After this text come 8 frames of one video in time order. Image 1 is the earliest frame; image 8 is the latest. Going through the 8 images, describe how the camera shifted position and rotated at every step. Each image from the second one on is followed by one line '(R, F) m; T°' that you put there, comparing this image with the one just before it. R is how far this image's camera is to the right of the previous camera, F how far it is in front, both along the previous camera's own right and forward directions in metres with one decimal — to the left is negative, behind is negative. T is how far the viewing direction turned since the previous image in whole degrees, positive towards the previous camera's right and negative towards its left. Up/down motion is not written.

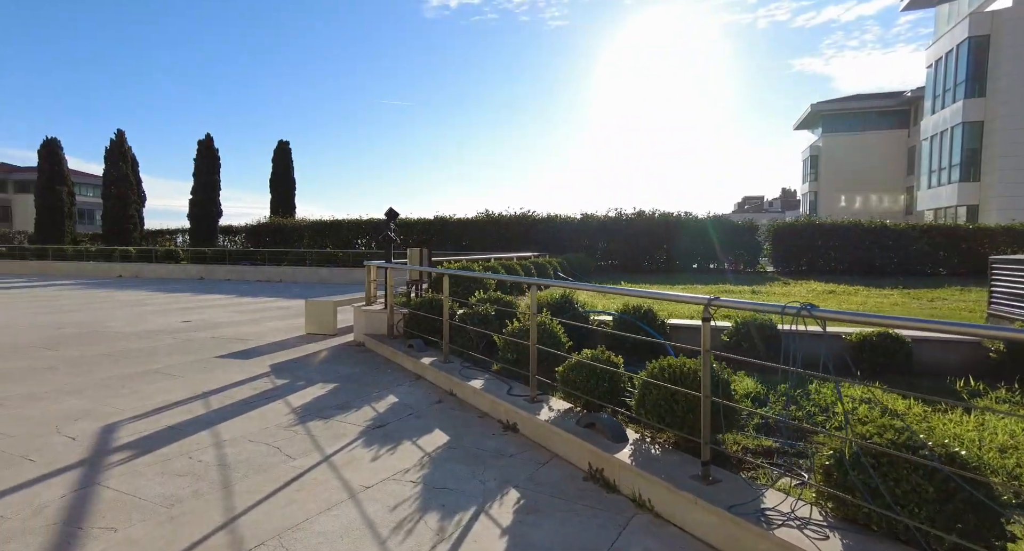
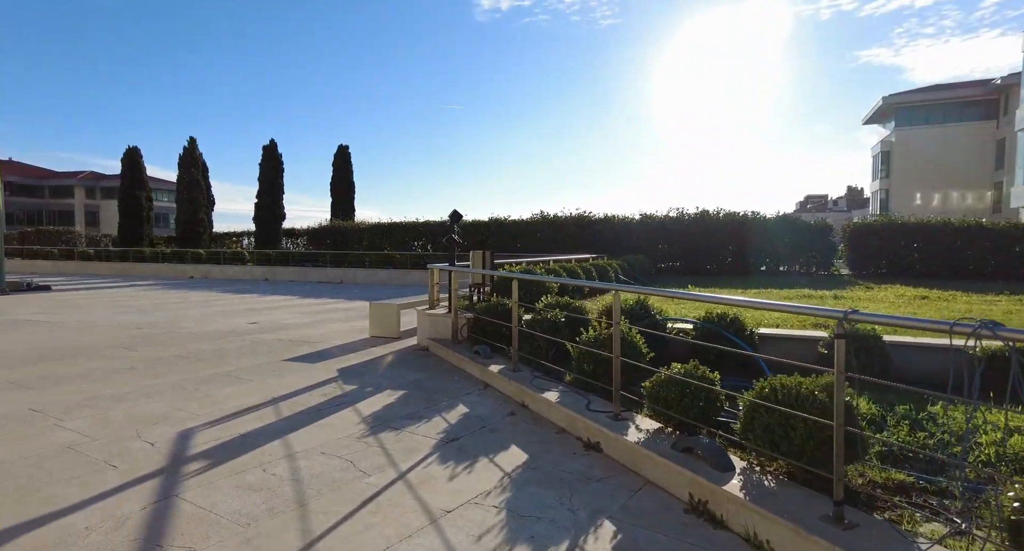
(-0.2, +0.2) m; -5°
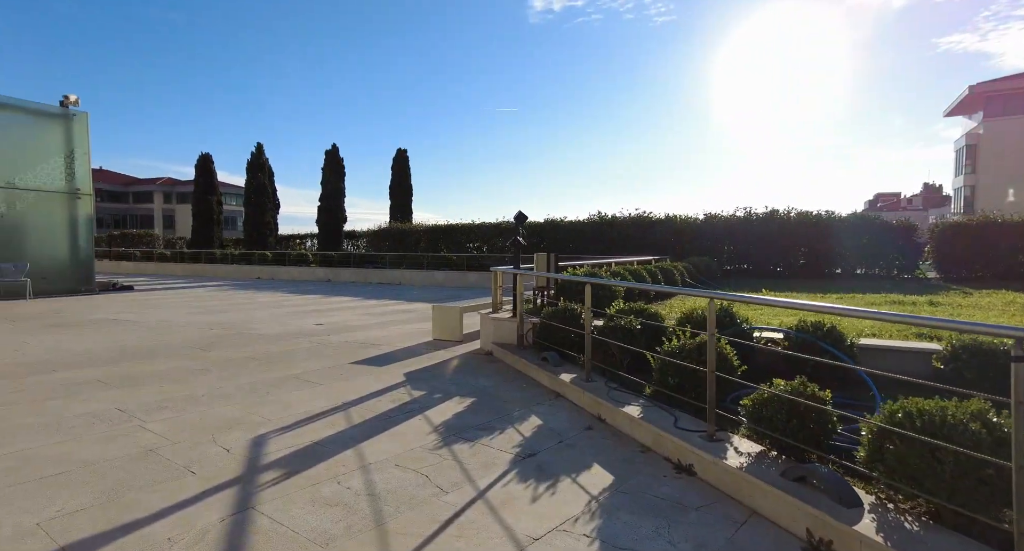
(-0.2, +0.2) m; -5°
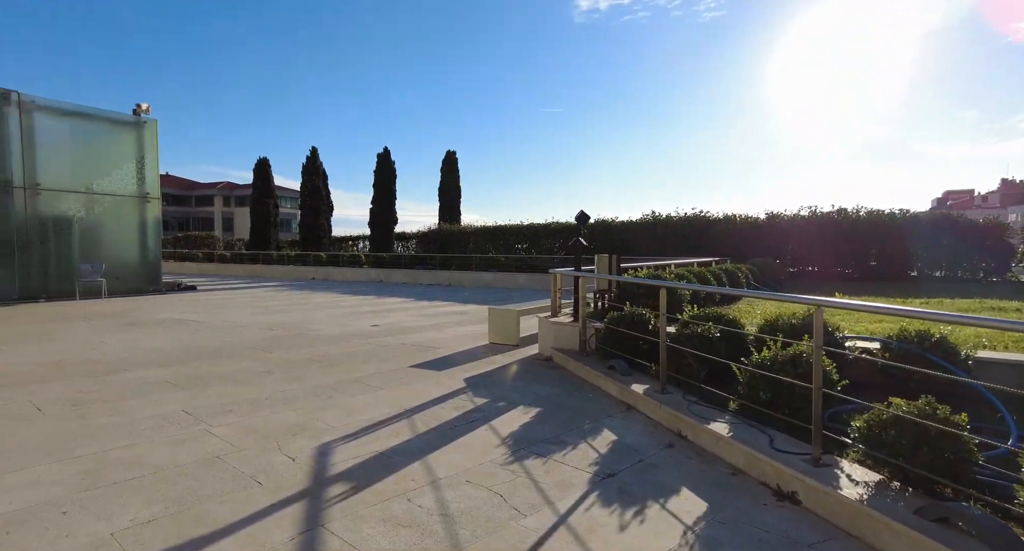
(-0.2, +0.2) m; -5°
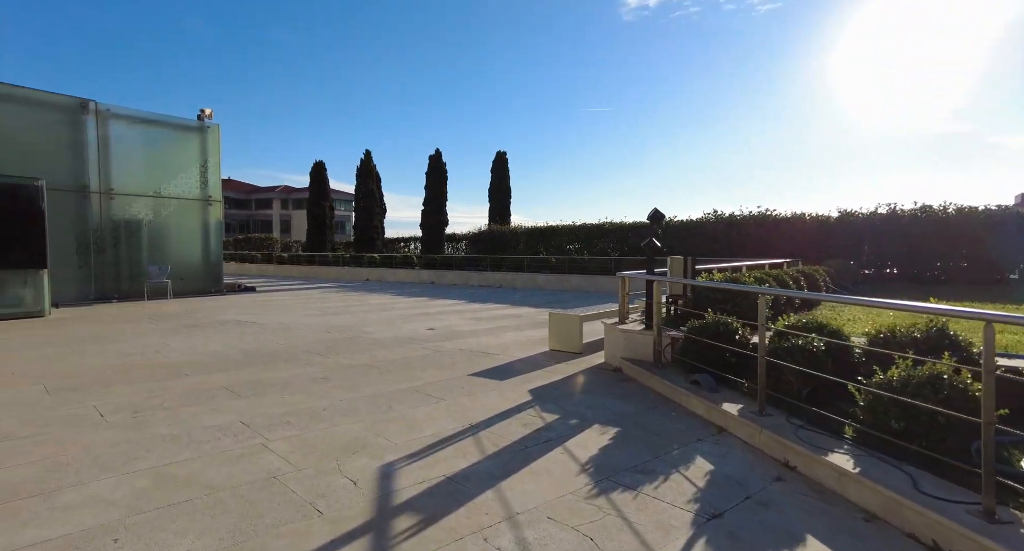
(-0.2, +0.4) m; -5°
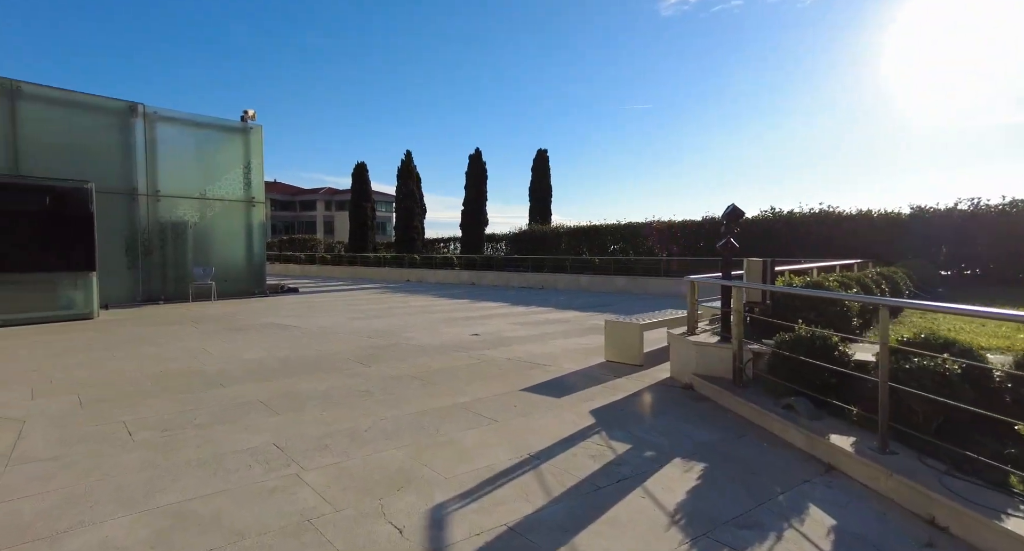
(-0.2, +0.5) m; -4°
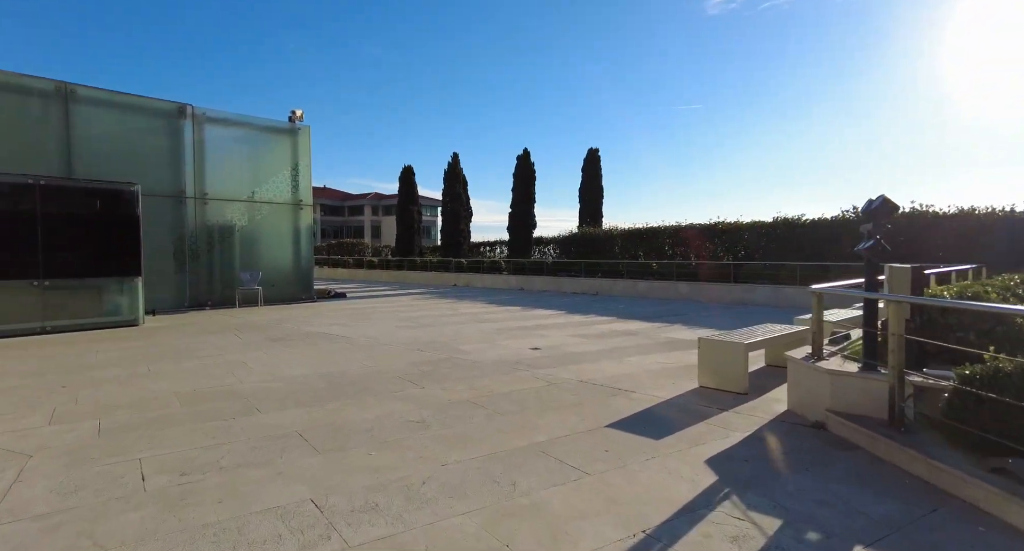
(-0.3, +0.9) m; -4°
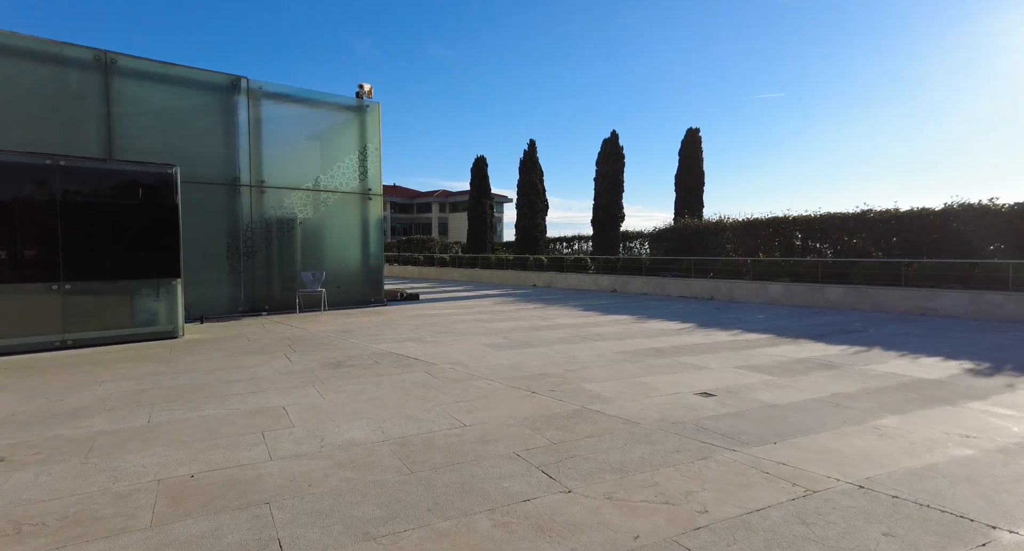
(-0.9, +2.6) m; -6°
